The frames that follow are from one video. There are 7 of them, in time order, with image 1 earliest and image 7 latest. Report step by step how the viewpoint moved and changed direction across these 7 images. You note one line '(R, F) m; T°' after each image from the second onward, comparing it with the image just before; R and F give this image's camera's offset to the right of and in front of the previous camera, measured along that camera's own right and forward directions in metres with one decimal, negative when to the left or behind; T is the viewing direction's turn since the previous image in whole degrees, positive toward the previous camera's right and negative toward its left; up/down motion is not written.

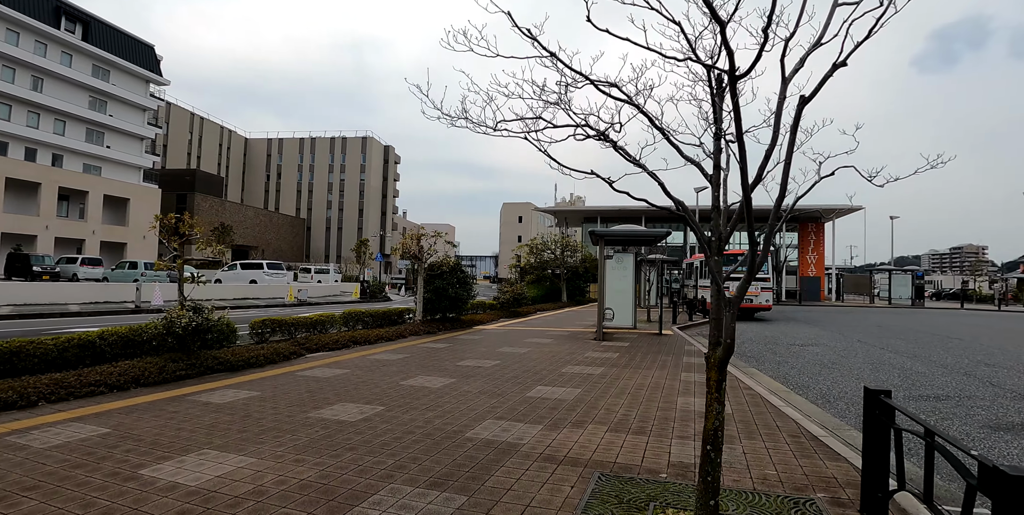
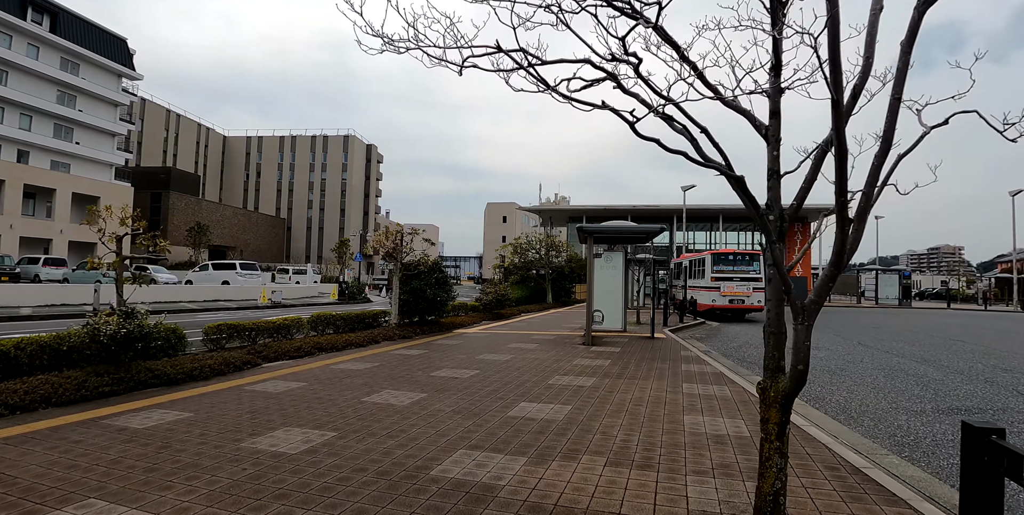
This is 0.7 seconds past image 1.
(+0.1, +0.9) m; +2°
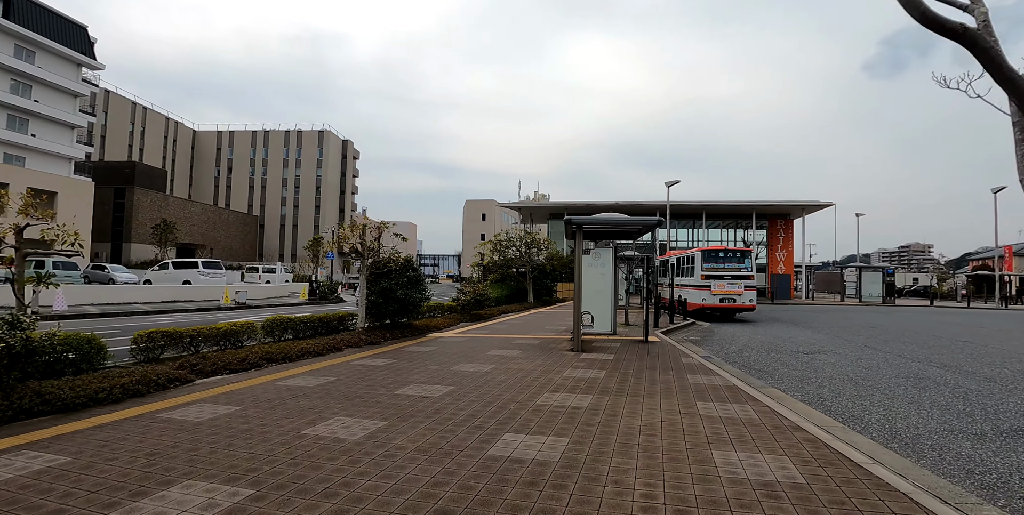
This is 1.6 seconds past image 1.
(0.0, +1.2) m; +2°
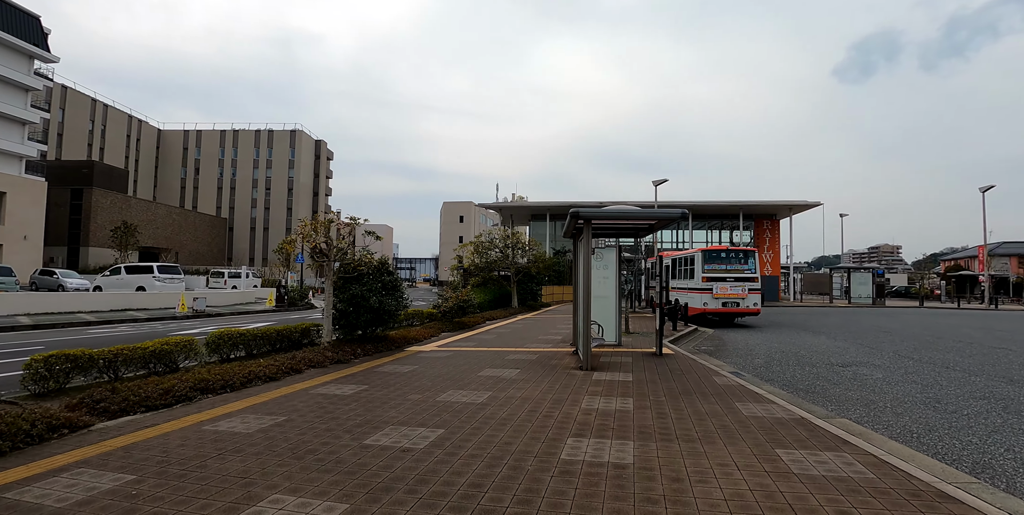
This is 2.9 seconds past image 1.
(-0.3, +1.6) m; +3°
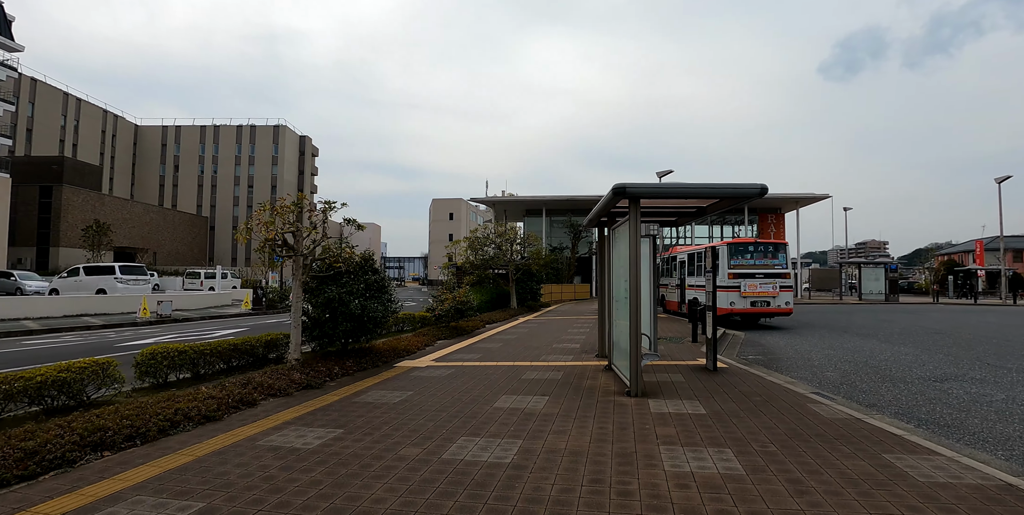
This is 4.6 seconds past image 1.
(-0.4, +2.0) m; +1°
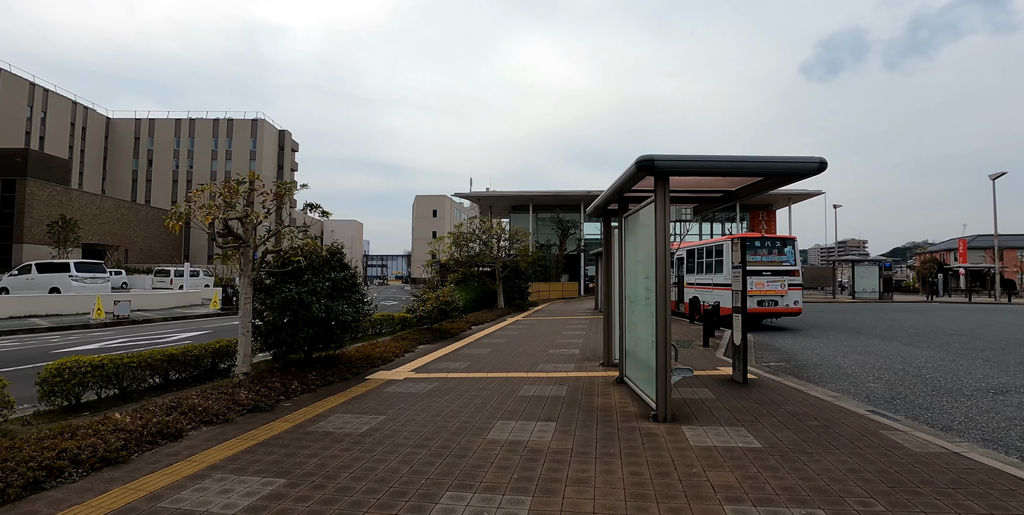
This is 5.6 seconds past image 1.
(-0.1, +1.3) m; +2°
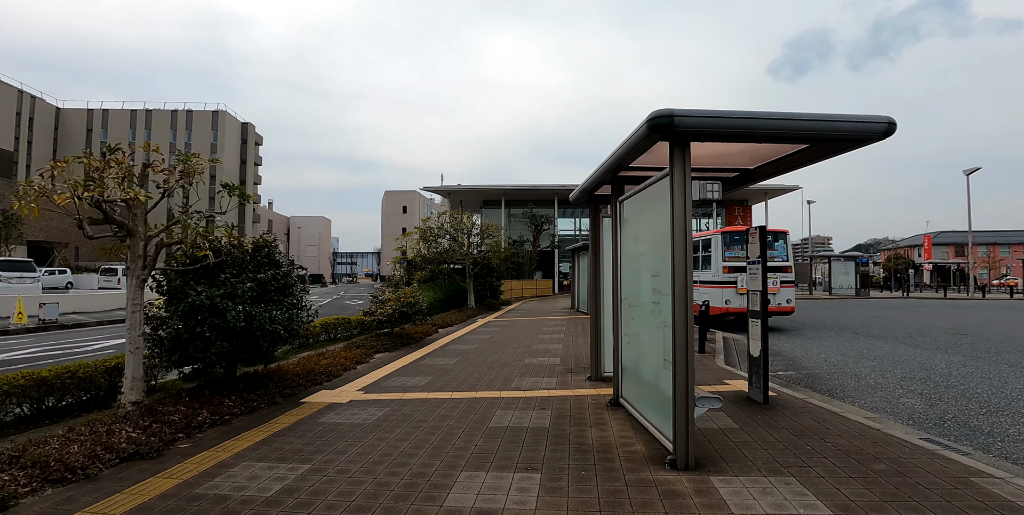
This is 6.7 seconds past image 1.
(0.0, +1.3) m; +3°
